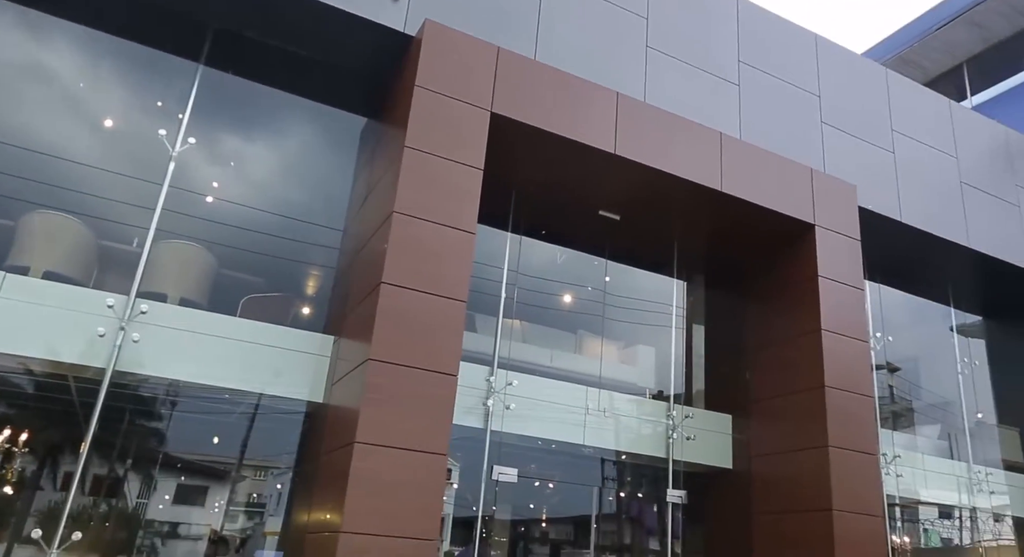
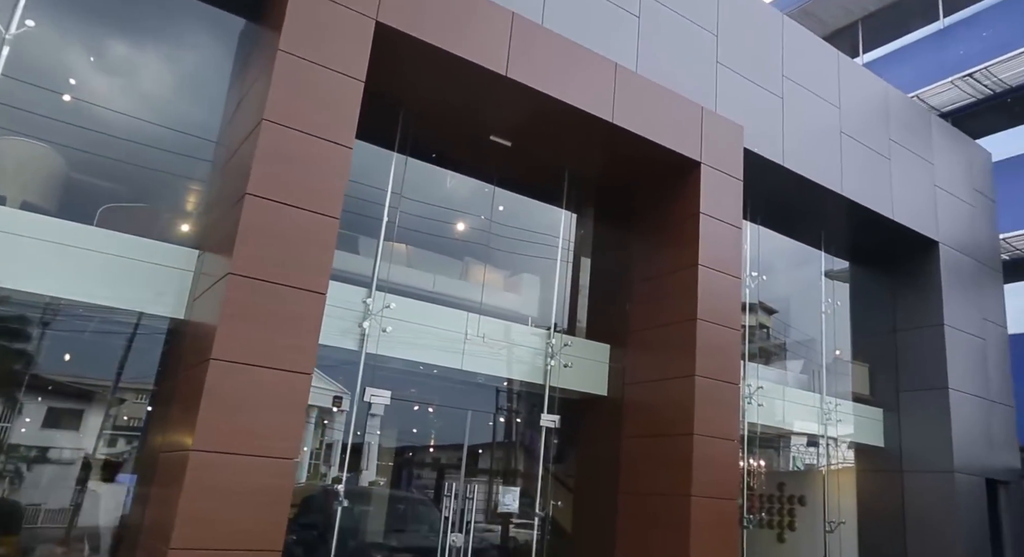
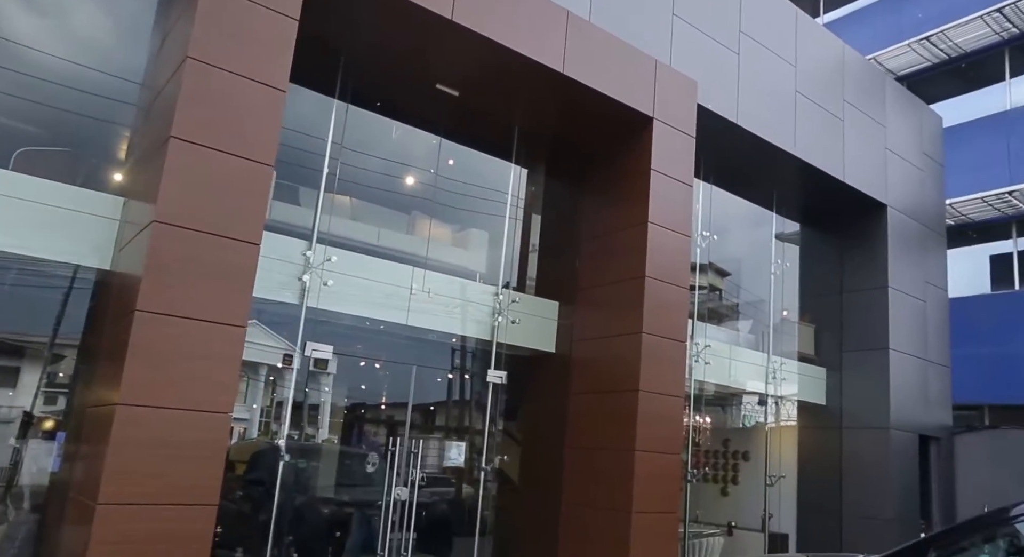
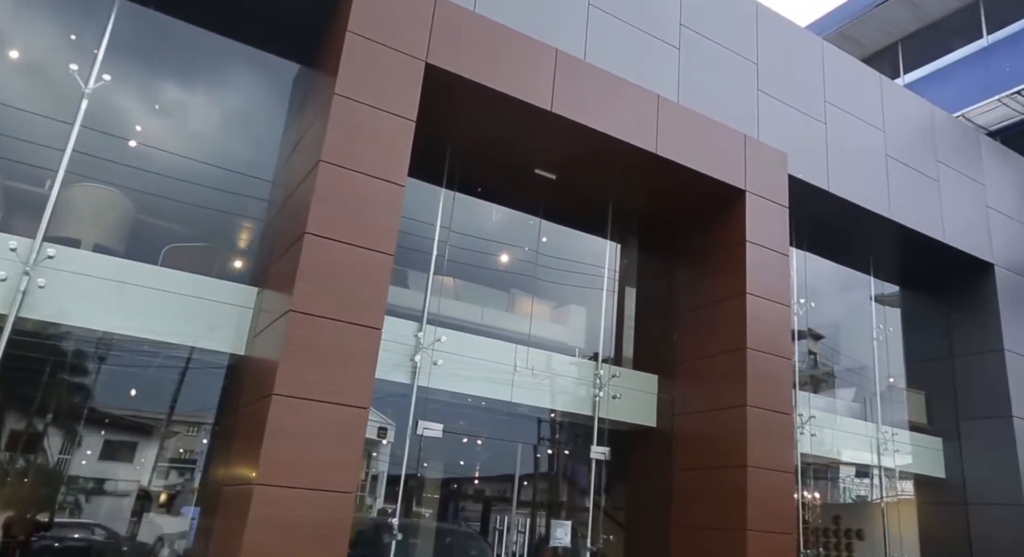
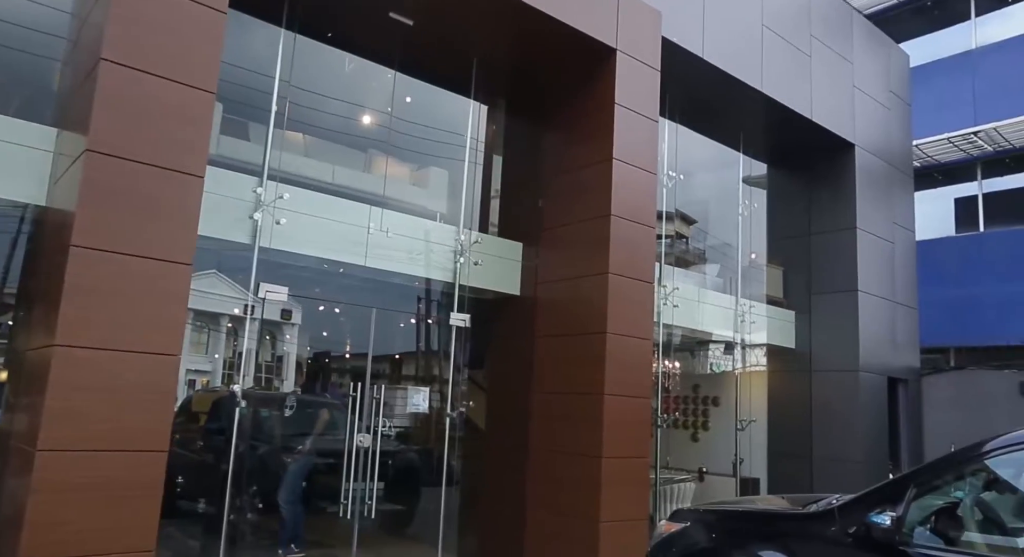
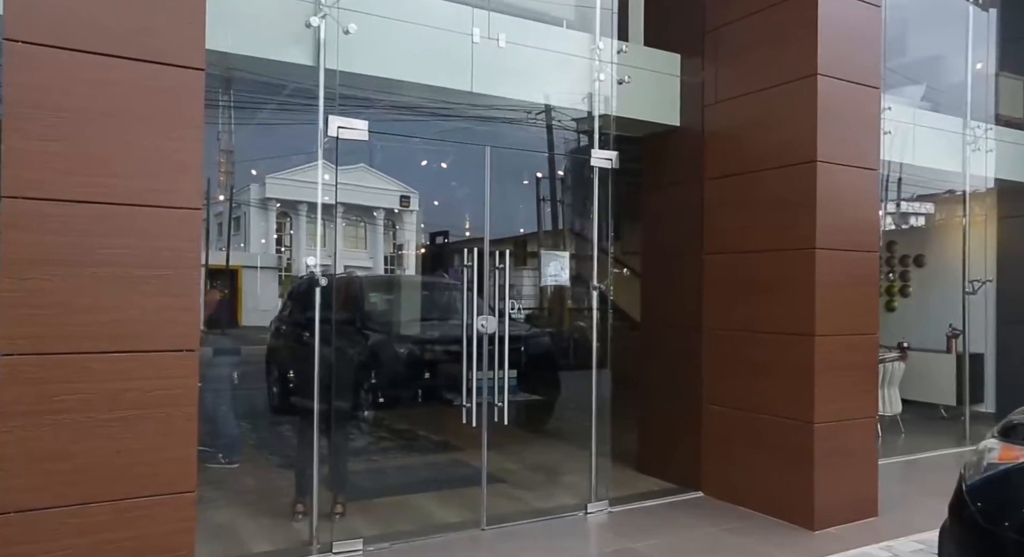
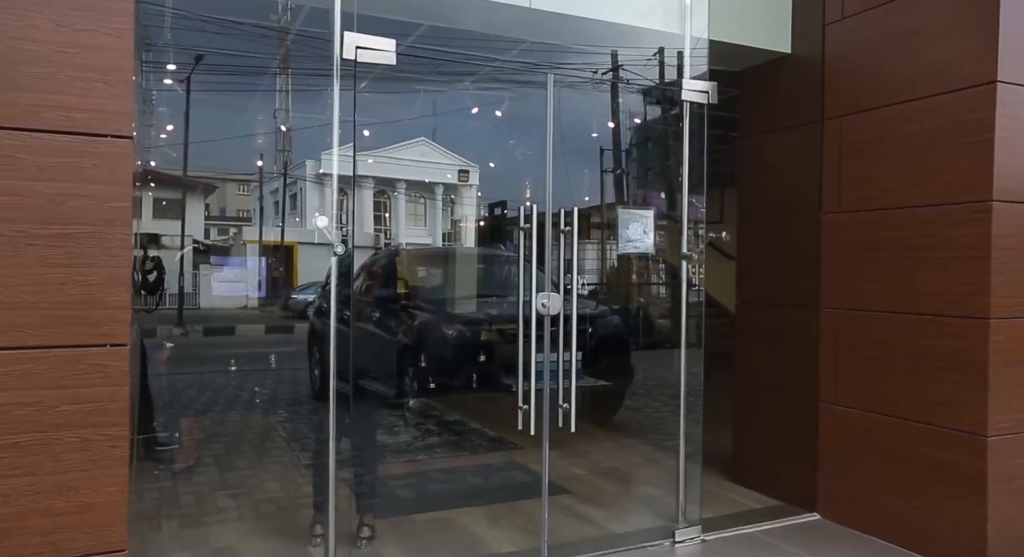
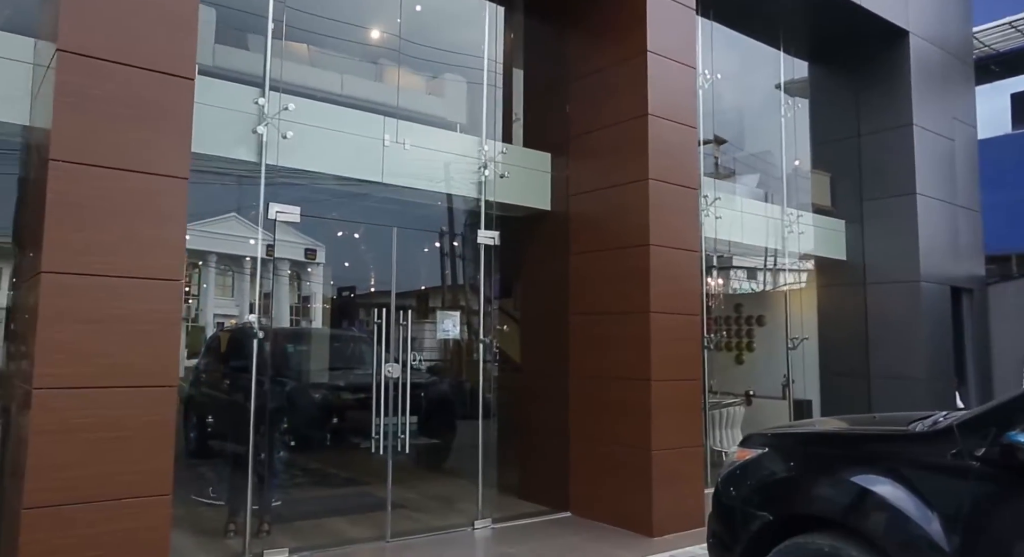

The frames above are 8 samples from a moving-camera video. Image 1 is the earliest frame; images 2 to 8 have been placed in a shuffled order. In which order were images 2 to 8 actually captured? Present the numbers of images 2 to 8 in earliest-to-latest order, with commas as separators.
4, 2, 3, 5, 8, 6, 7
